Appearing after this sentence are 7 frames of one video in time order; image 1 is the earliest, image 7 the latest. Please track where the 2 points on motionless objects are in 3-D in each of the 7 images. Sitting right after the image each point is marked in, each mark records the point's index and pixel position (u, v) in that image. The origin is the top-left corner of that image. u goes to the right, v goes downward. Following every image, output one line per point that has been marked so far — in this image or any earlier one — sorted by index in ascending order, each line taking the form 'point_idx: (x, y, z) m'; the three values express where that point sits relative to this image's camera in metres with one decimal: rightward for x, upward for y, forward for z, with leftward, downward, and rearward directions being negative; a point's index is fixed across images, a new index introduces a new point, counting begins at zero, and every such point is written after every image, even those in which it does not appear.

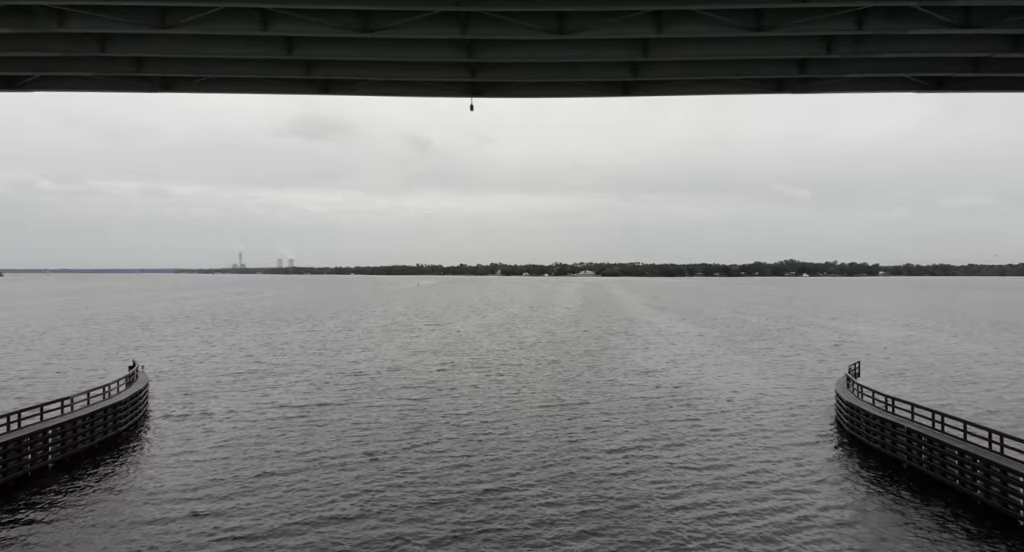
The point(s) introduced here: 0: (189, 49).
0: (-9.6, +6.7, +15.7) m
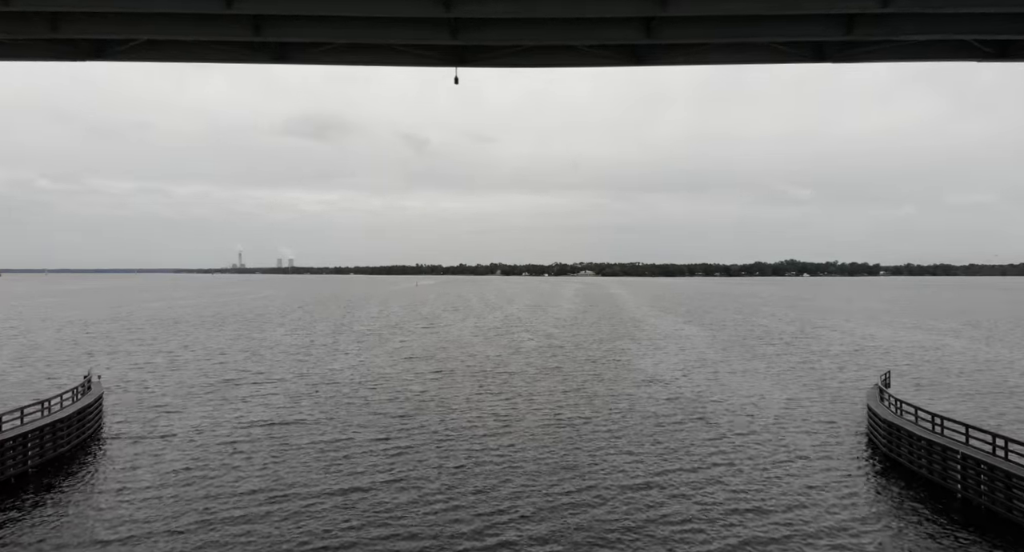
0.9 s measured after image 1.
0: (-9.8, +6.7, +12.8) m
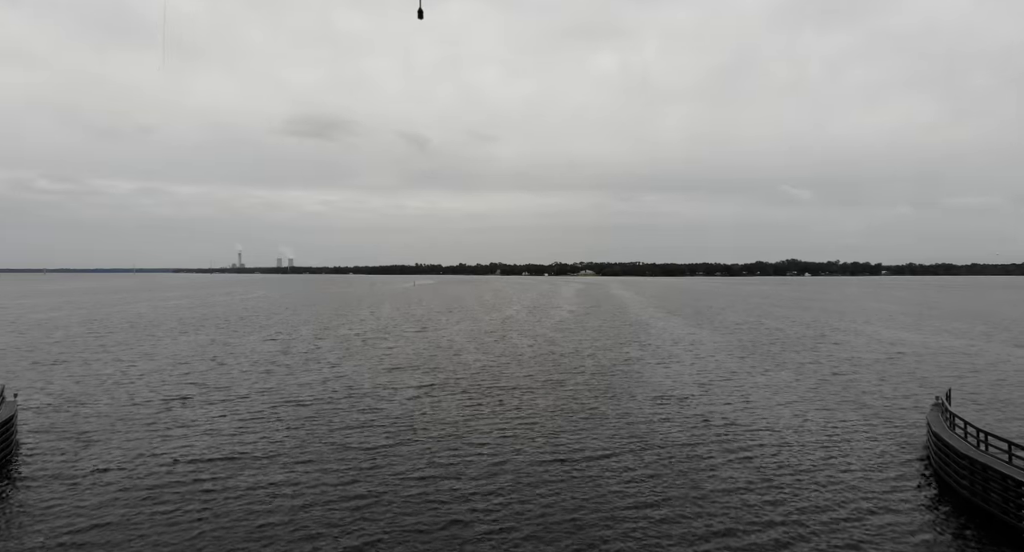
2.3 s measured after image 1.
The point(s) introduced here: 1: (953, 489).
0: (-10.0, +6.6, +8.5) m
1: (+15.0, -7.2, +18.0) m
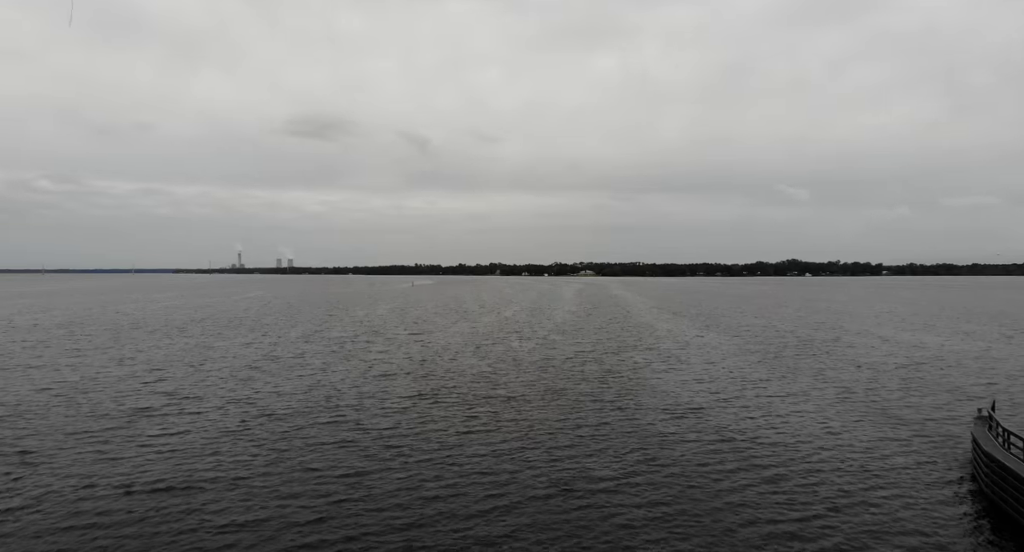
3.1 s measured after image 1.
0: (-10.1, +6.6, +6.0) m
1: (+14.9, -7.2, +15.5) m
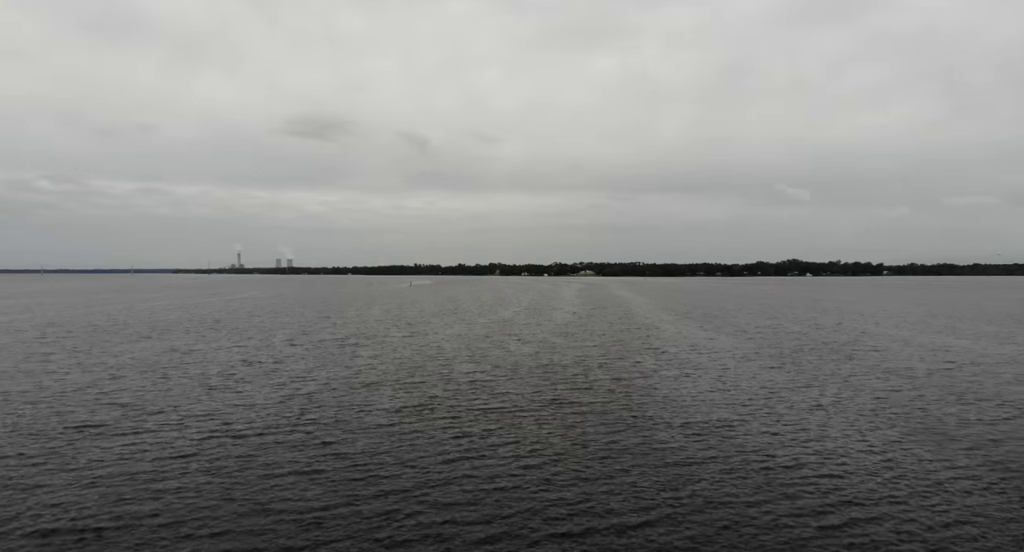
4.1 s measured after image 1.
0: (-10.2, +6.7, +2.9) m
1: (+14.8, -7.1, +12.4) m
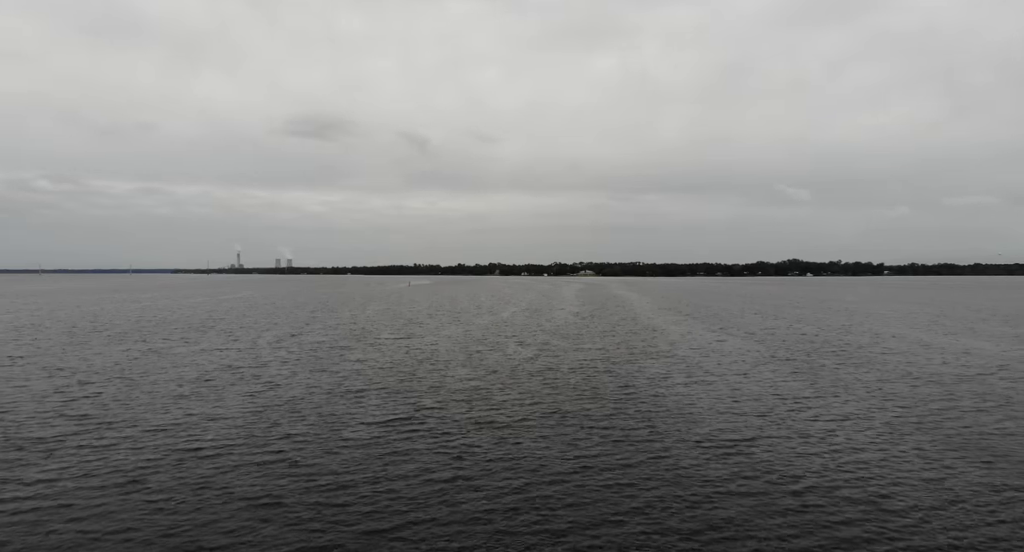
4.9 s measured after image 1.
0: (-10.3, +6.8, +0.5) m
1: (+14.7, -7.0, +9.9) m
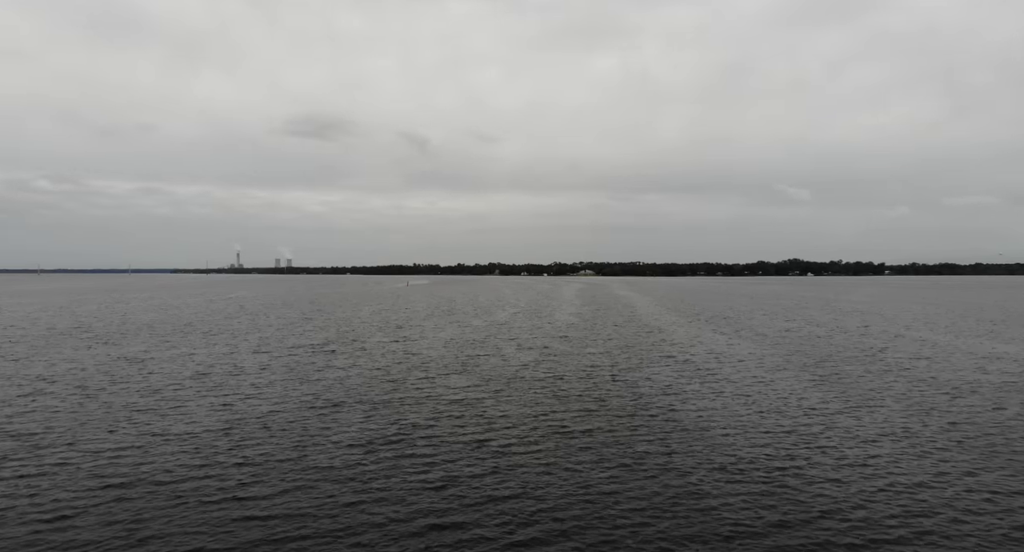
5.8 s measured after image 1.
0: (-10.4, +6.8, -2.3) m
1: (+14.6, -7.0, +7.1) m
